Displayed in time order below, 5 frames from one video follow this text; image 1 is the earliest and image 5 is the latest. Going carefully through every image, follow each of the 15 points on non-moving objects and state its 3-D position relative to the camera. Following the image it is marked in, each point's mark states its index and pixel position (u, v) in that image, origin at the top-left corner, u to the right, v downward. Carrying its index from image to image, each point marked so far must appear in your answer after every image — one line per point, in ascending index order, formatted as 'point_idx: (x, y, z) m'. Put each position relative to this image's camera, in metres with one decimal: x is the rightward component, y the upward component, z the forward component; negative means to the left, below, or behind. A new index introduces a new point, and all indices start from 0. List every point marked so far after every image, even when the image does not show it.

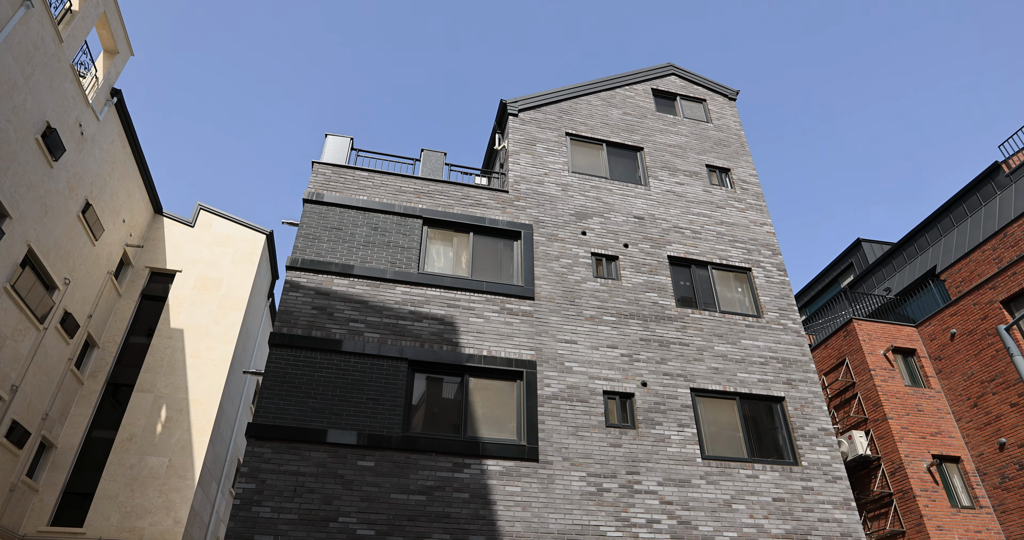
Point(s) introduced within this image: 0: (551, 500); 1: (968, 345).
0: (+0.6, -3.7, +9.8) m
1: (+12.5, -2.1, +16.5) m
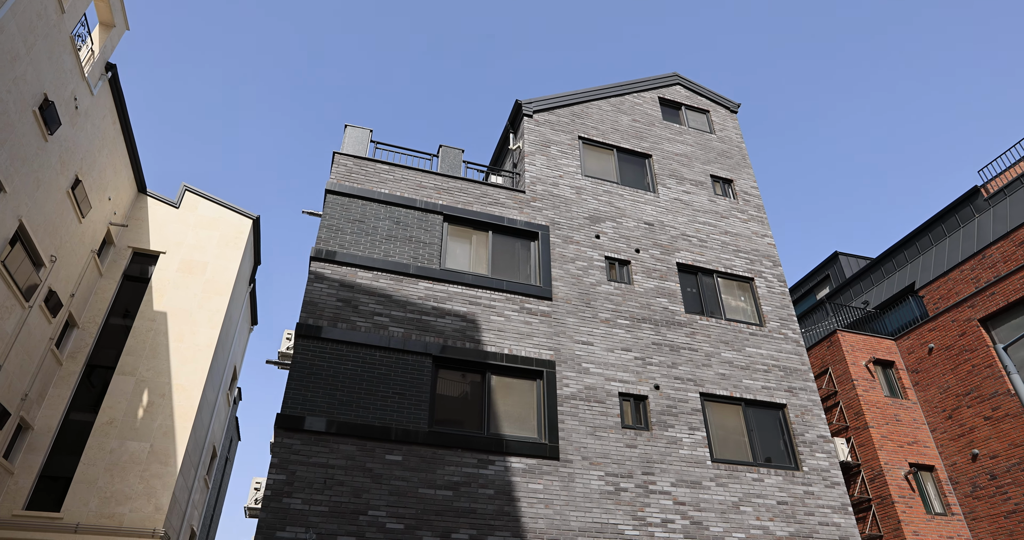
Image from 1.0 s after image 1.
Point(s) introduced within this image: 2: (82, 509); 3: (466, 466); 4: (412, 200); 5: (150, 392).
0: (+1.0, -3.8, +10.0) m
1: (+12.5, -2.6, +17.4) m
2: (-12.0, -6.7, +16.8) m
3: (-0.7, -3.1, +9.7) m
4: (-2.0, +1.4, +12.4) m
5: (-11.5, -3.9, +19.2) m
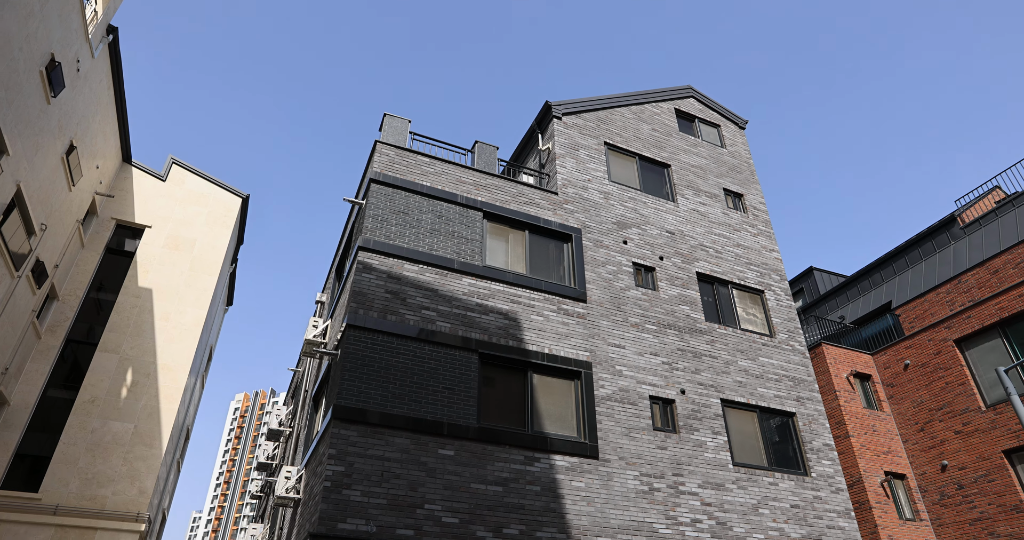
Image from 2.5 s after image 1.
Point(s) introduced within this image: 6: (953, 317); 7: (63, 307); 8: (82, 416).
0: (+1.7, -3.9, +10.3) m
1: (+12.6, -3.3, +18.6) m
2: (-12.0, -5.9, +16.0) m
3: (0.0, -3.1, +9.9) m
4: (-1.2, +1.5, +12.4) m
5: (-11.5, -3.1, +18.4) m
6: (+13.2, -1.4, +18.2) m
7: (-14.0, -1.1, +18.9) m
8: (-12.2, -4.2, +17.2) m
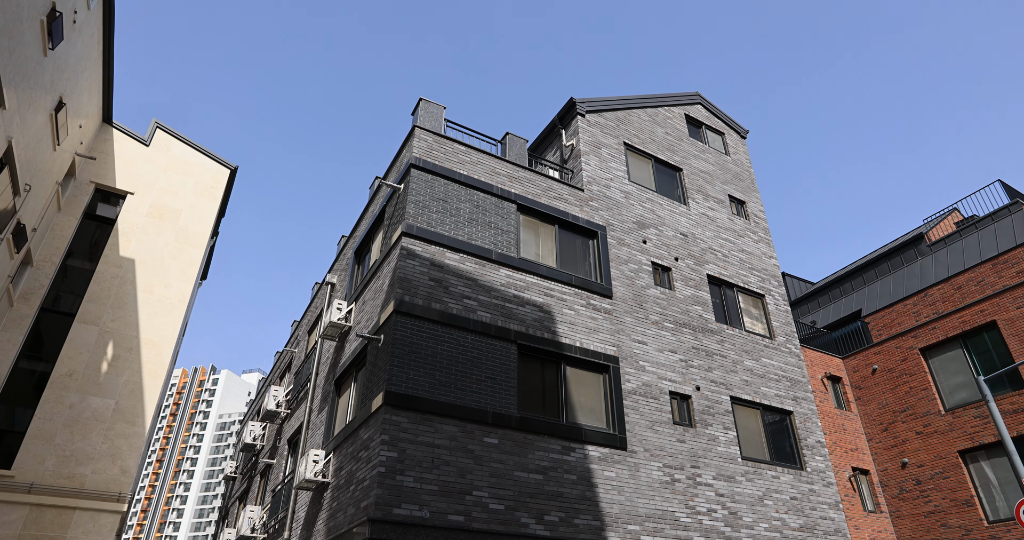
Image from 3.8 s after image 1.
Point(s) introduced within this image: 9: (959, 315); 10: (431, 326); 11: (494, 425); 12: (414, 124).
0: (+2.3, -3.8, +10.8) m
1: (+12.4, -3.7, +20.0) m
2: (-11.9, -5.0, +15.3) m
3: (+0.7, -3.1, +10.2) m
4: (-0.5, +1.8, +12.5) m
5: (-11.5, -2.2, +17.7) m
6: (+13.2, -1.9, +19.6) m
7: (-14.0, -0.1, +17.8) m
8: (-12.2, -3.2, +16.4) m
9: (+13.7, -1.4, +18.6) m
10: (-1.4, -0.9, +10.2) m
11: (-0.3, -2.5, +9.8) m
12: (-2.0, +3.1, +12.7) m
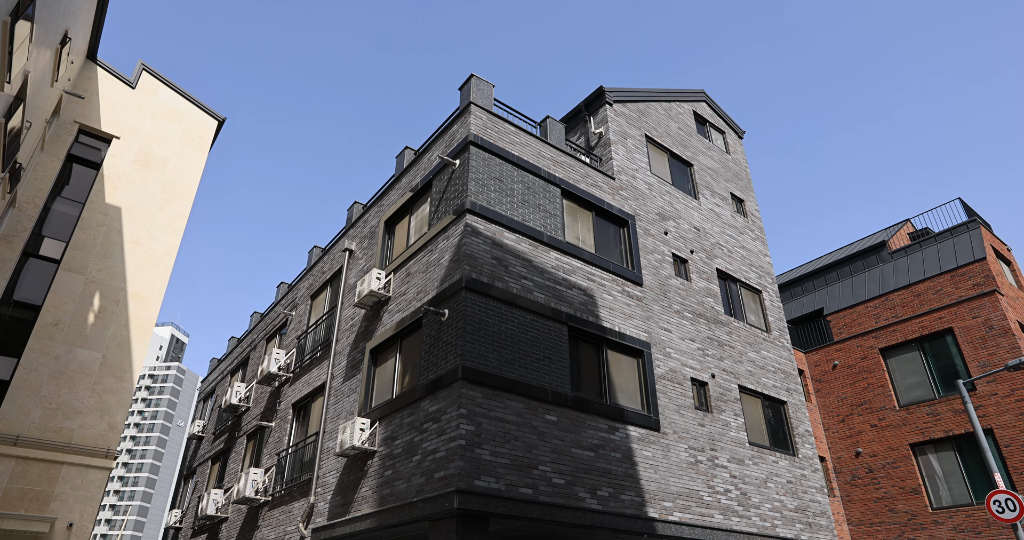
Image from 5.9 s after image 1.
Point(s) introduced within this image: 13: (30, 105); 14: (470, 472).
0: (+3.0, -3.7, +11.5) m
1: (+12.1, -3.8, +21.8) m
2: (-11.6, -3.6, +14.4) m
3: (+1.6, -2.8, +10.7) m
4: (+0.5, +2.1, +12.7) m
5: (-11.3, -0.7, +16.7) m
6: (+13.0, -2.1, +21.4) m
7: (-13.6, +1.5, +16.5) m
8: (-11.9, -1.8, +15.4) m
9: (+13.7, -1.7, +20.5) m
10: (-0.3, -0.6, +10.4) m
11: (+0.7, -2.2, +10.2) m
12: (-1.0, +3.6, +12.7) m
13: (-10.9, +3.8, +13.6) m
14: (-0.6, -2.9, +8.7) m
